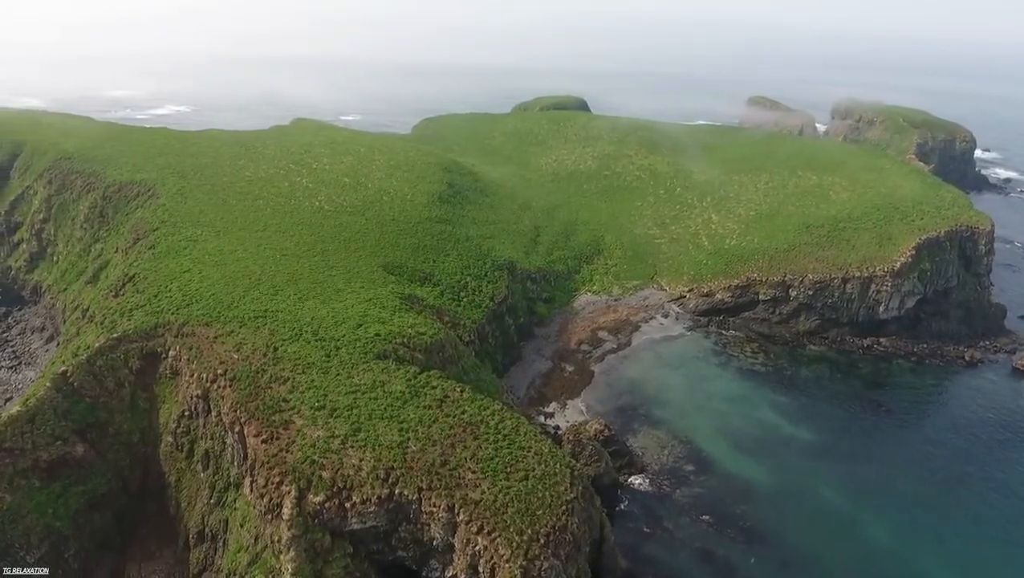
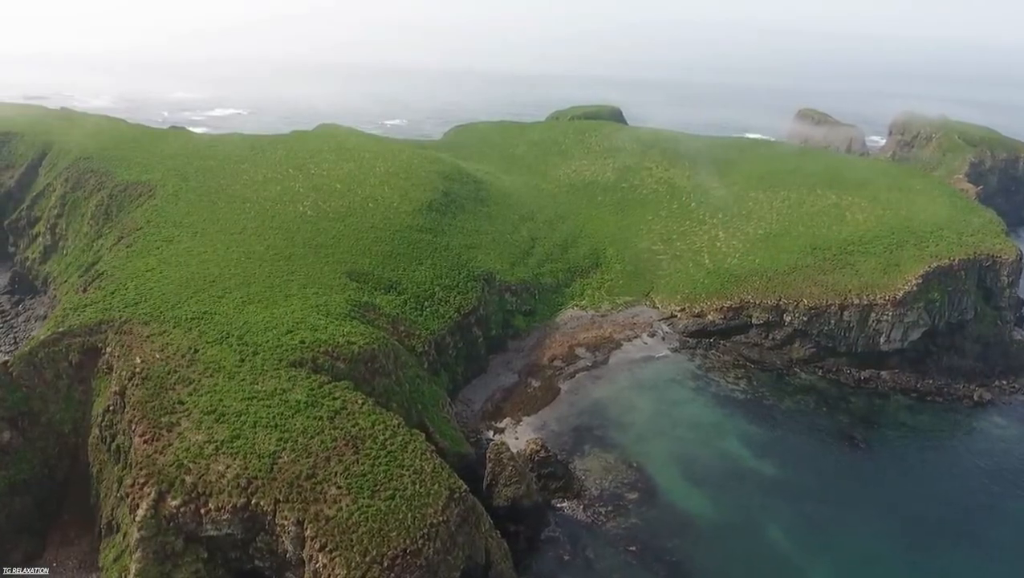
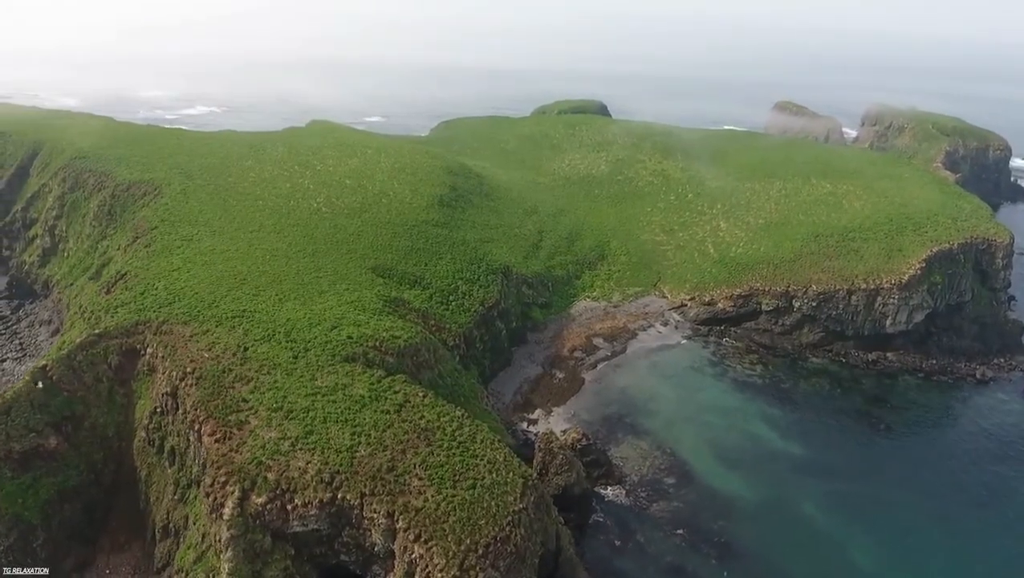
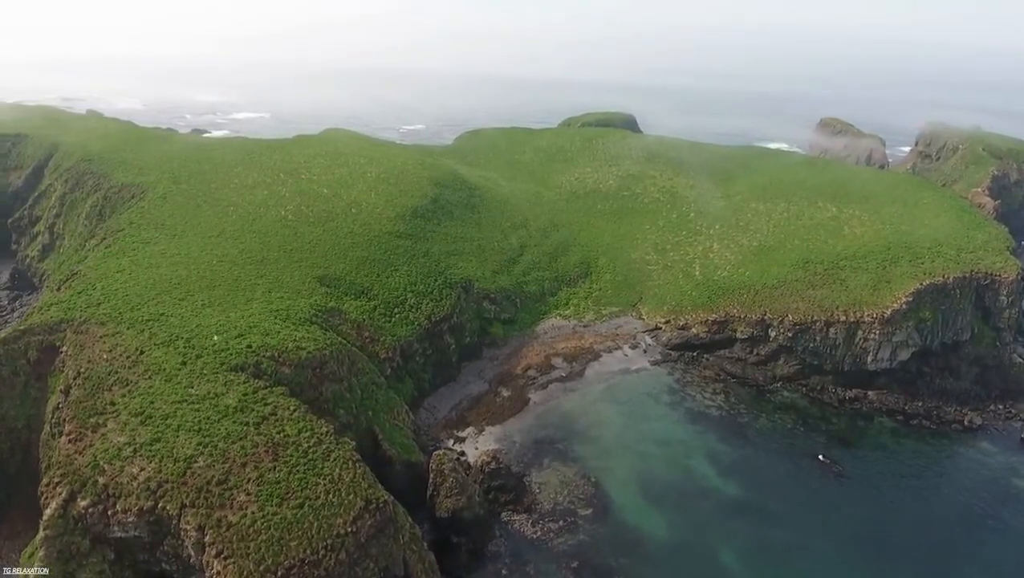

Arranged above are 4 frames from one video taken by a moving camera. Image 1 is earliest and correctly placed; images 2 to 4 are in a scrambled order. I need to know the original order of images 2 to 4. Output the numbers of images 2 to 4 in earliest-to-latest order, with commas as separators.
3, 2, 4
